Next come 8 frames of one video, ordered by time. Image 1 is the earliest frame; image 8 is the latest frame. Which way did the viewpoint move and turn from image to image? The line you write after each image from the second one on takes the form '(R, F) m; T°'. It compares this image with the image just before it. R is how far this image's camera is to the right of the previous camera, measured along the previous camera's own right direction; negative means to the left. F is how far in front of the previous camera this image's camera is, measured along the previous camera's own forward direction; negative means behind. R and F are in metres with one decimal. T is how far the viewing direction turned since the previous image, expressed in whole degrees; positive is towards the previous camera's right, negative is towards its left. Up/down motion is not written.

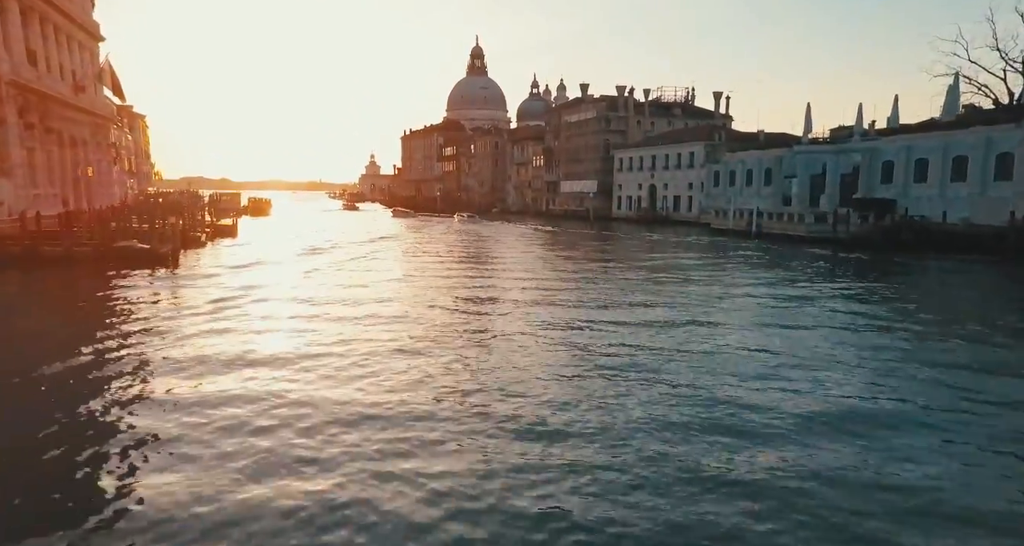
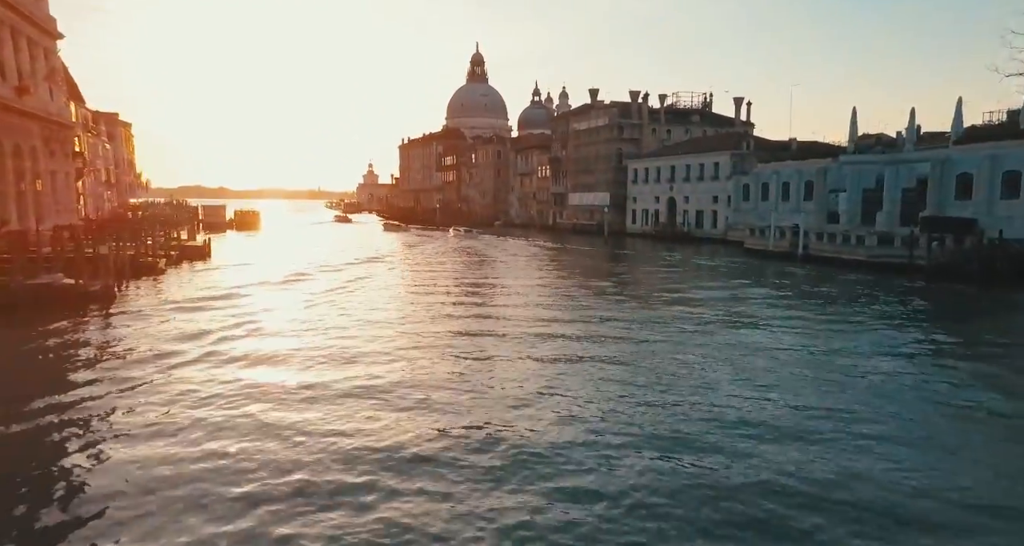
(-0.6, +6.2) m; 0°
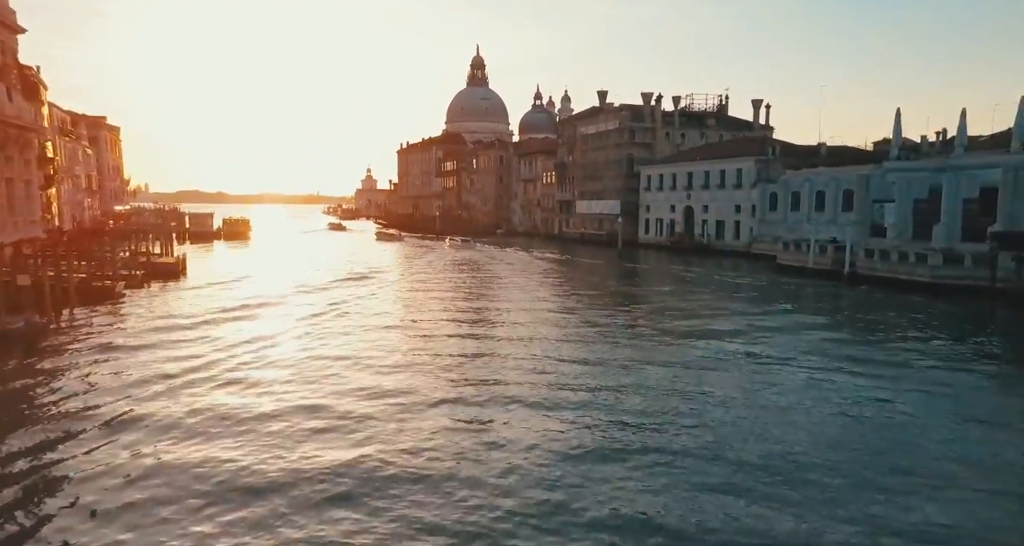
(-0.5, +4.7) m; 0°
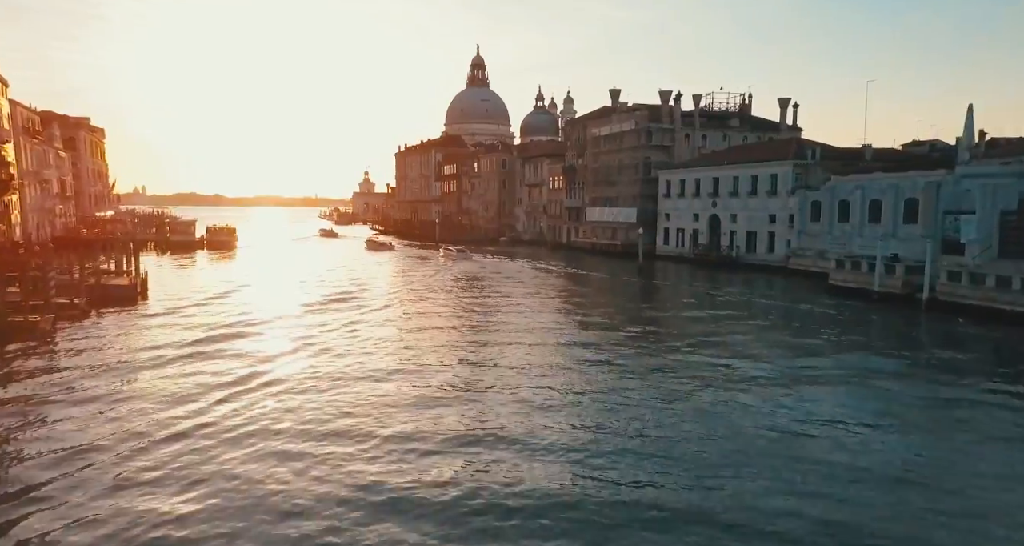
(-0.7, +5.8) m; 0°
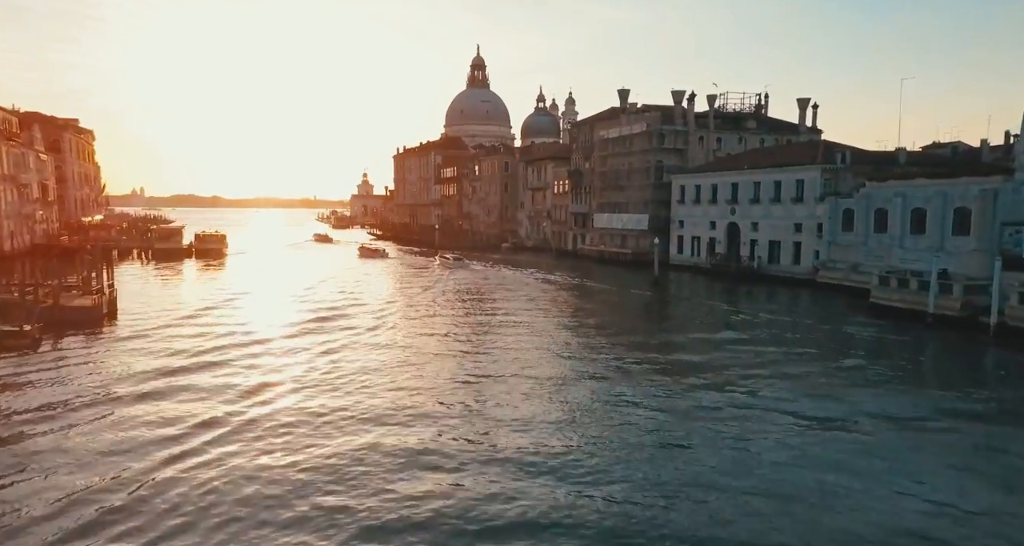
(-0.5, +3.6) m; 0°
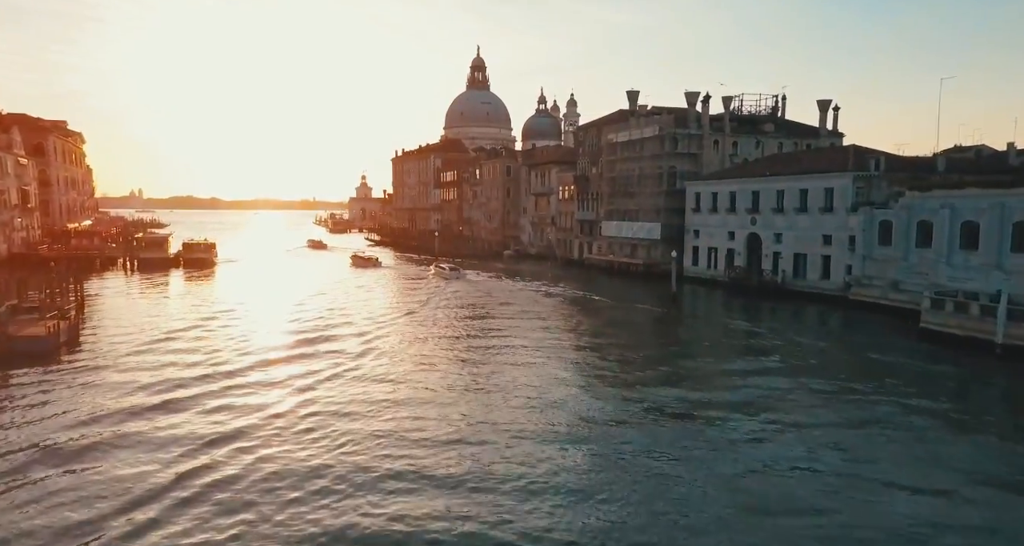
(-0.4, +3.5) m; 0°
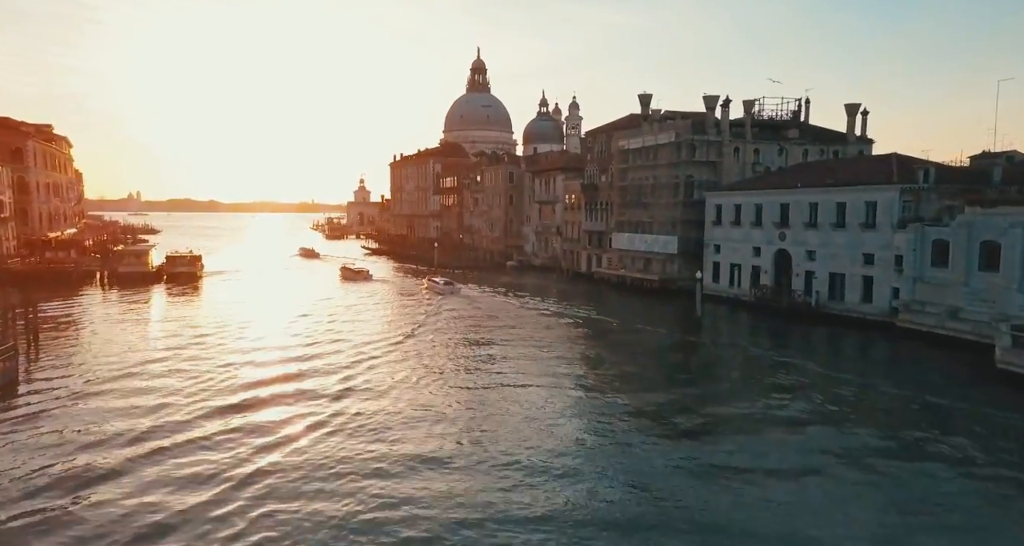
(-0.5, +4.3) m; 0°
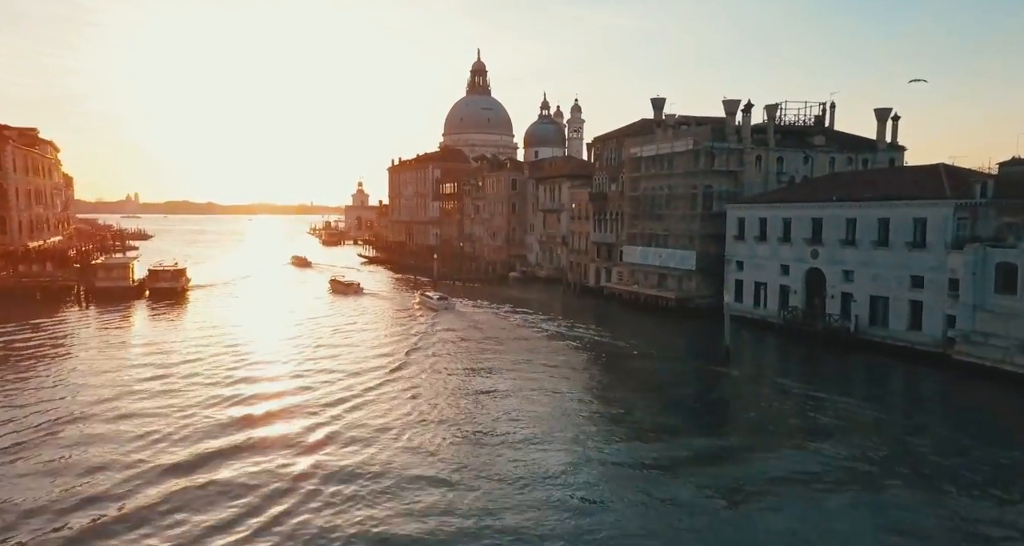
(-0.5, +4.0) m; 0°
